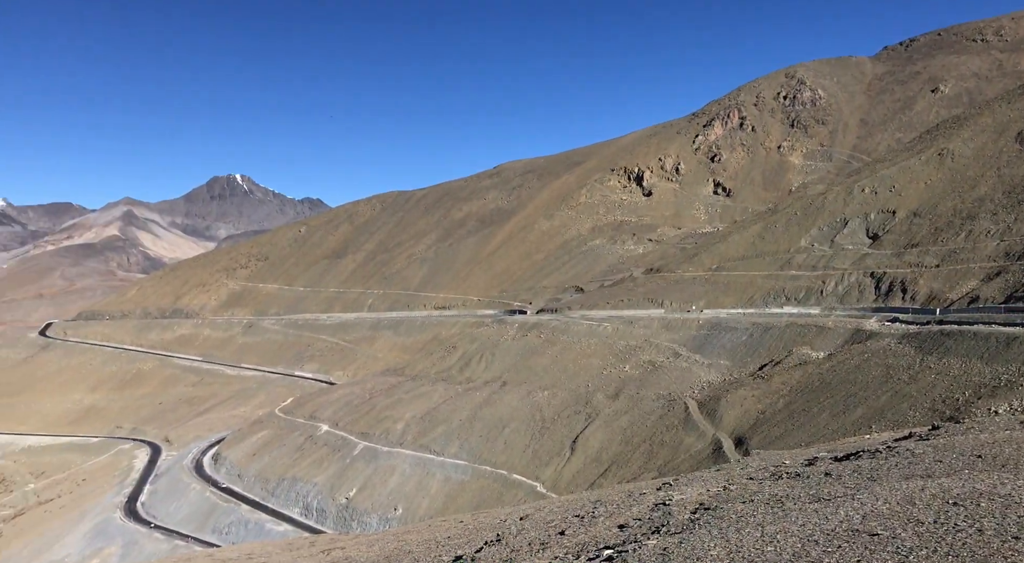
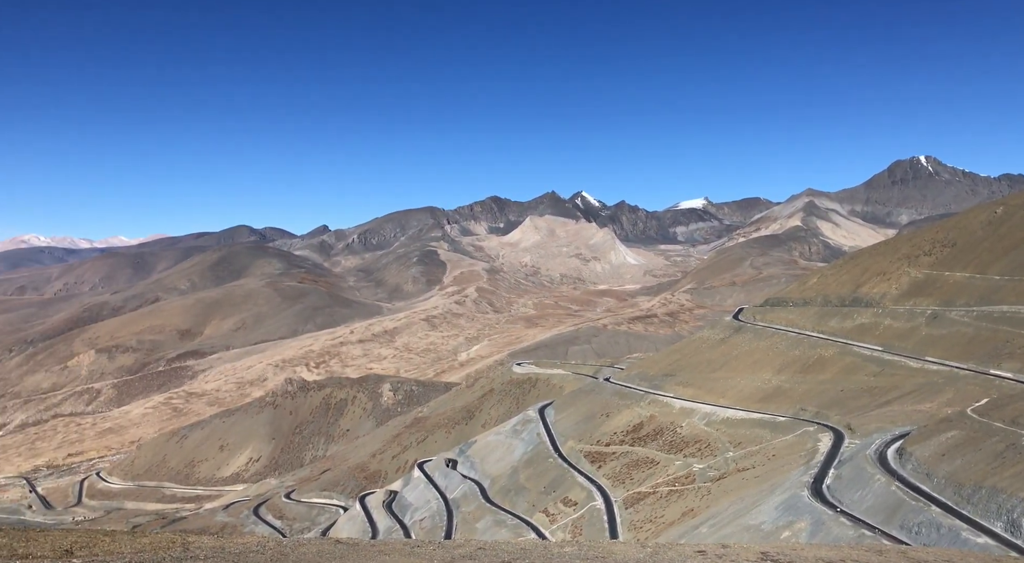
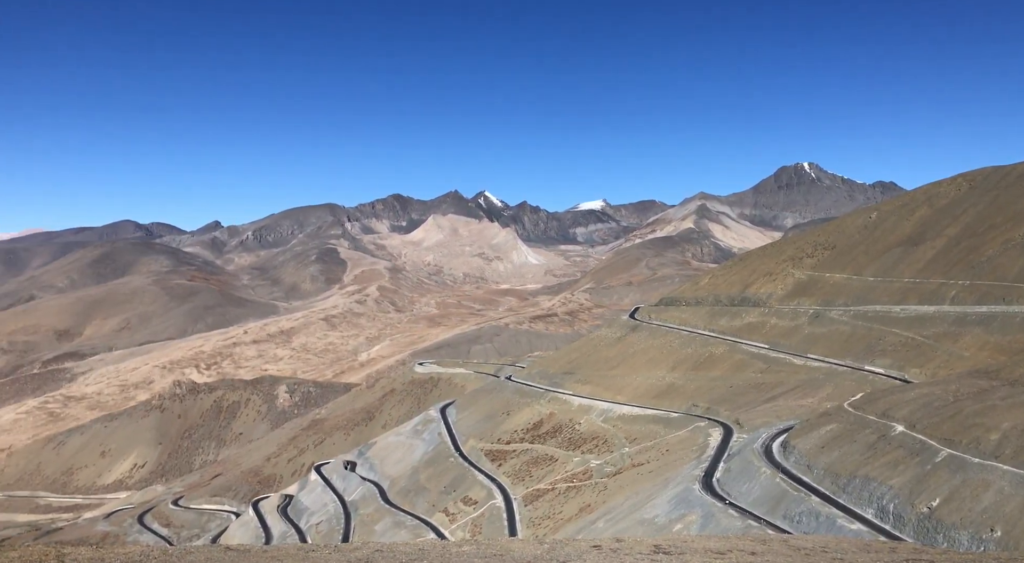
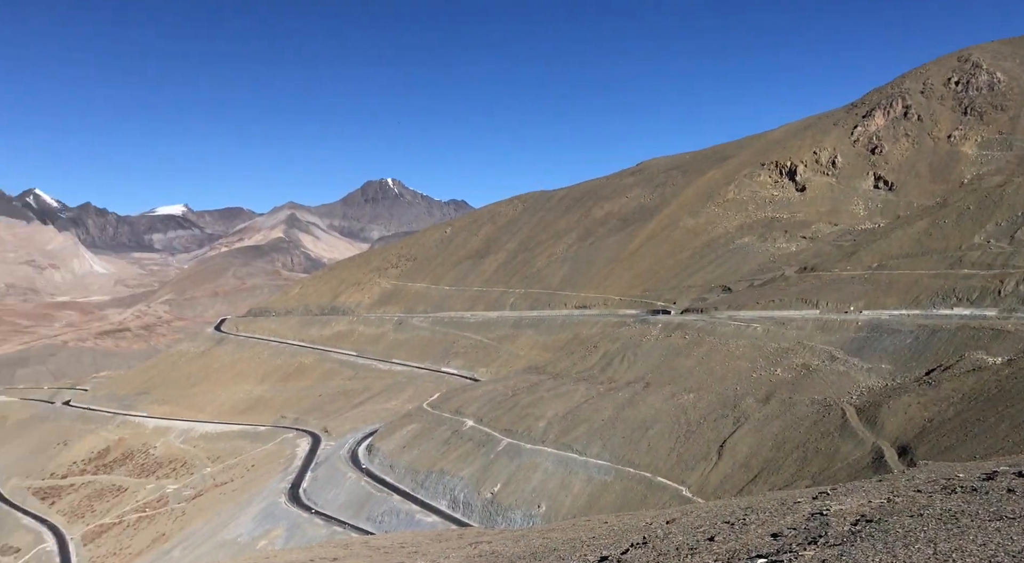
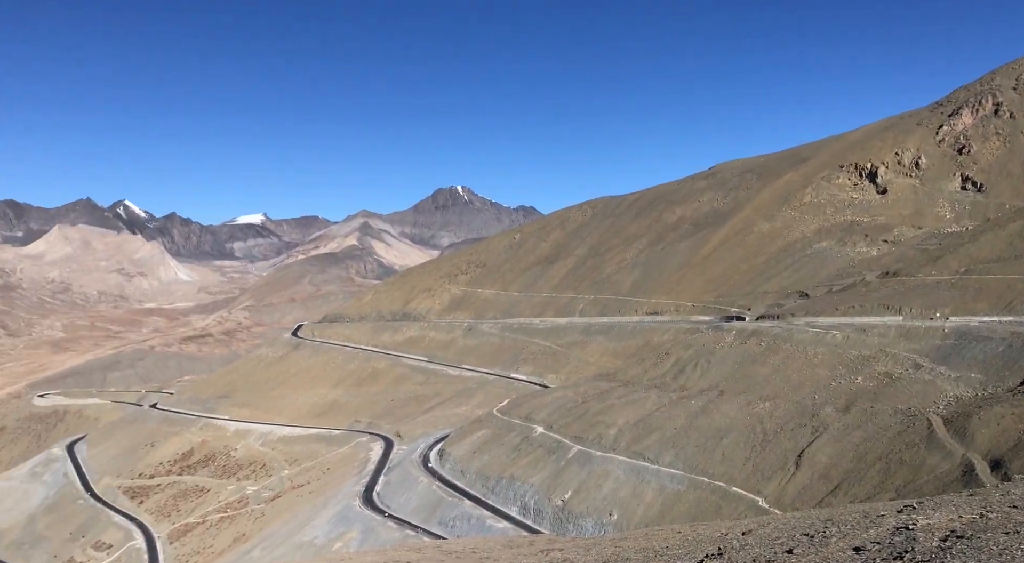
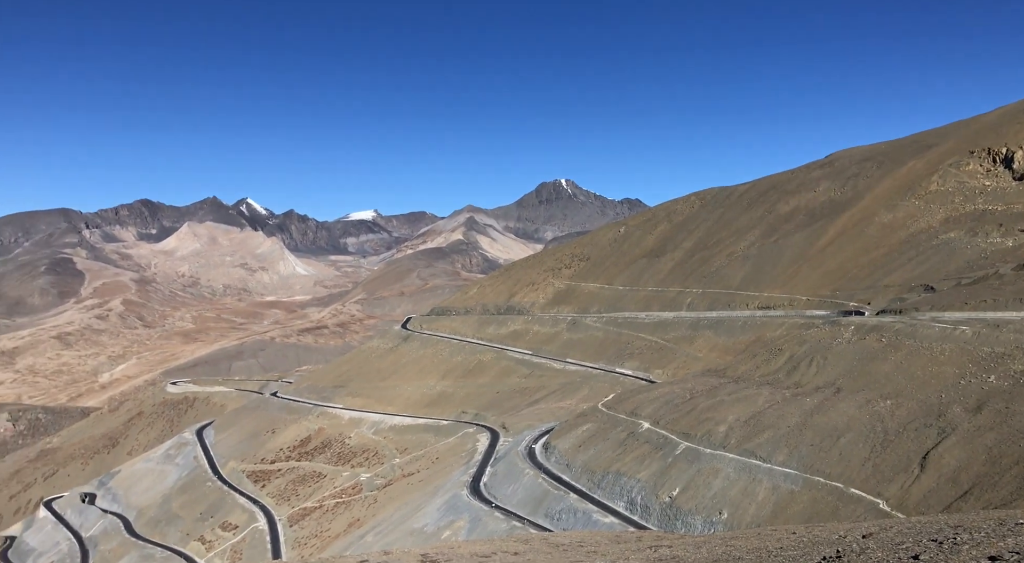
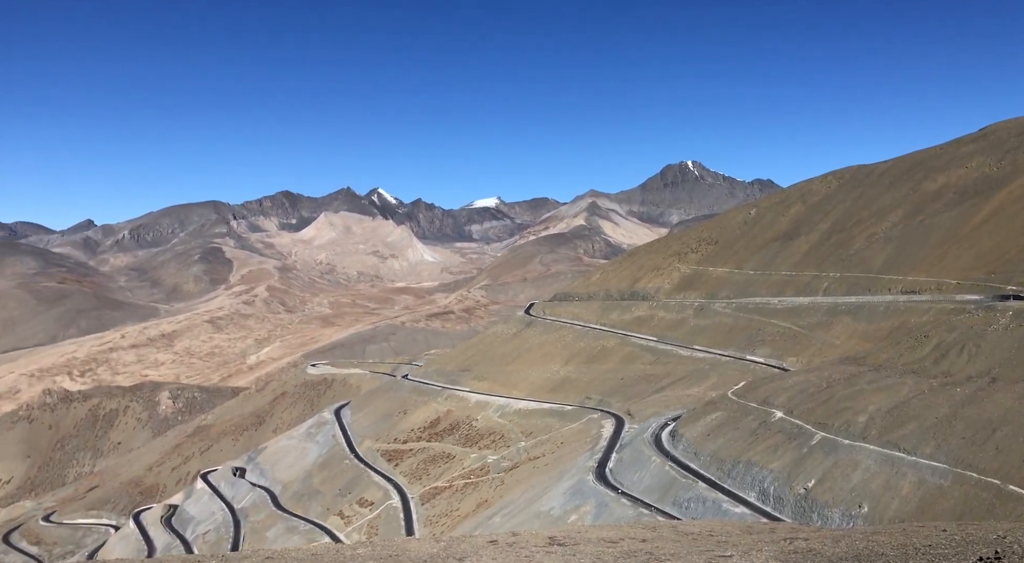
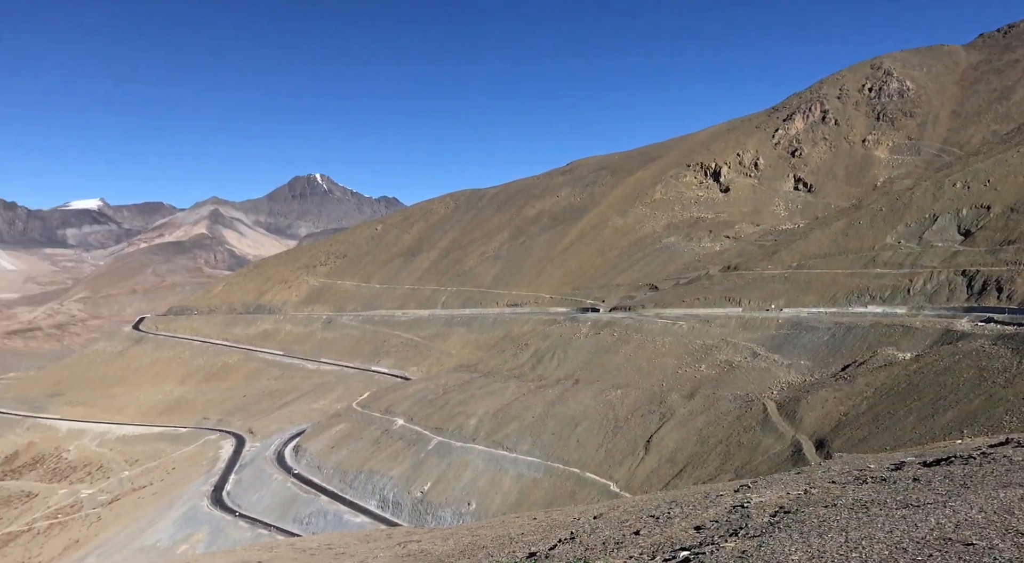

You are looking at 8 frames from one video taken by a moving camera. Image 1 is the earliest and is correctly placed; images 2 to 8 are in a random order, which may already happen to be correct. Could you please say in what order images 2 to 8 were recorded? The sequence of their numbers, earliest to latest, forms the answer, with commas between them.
8, 4, 5, 6, 7, 3, 2
